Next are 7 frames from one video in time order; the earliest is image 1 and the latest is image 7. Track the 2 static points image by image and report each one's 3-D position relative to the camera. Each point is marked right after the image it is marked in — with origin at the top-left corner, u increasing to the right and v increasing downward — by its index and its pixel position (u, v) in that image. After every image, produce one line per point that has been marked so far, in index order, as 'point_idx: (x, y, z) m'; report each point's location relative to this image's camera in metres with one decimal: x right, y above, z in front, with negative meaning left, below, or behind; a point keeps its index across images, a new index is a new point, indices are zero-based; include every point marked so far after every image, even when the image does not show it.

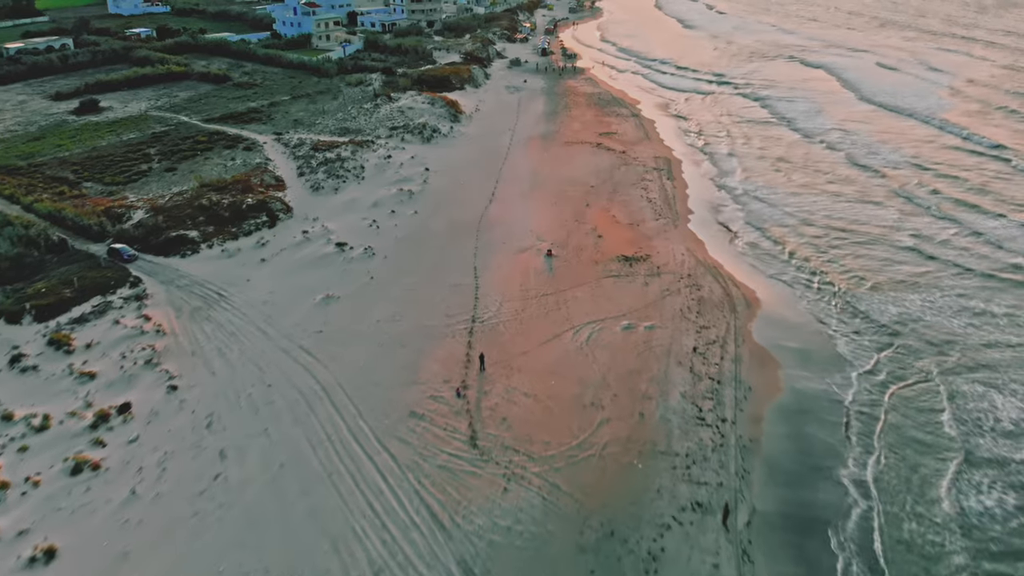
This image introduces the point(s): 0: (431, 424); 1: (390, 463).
0: (-2.2, -3.6, +19.4) m
1: (-3.0, -4.4, +18.1) m
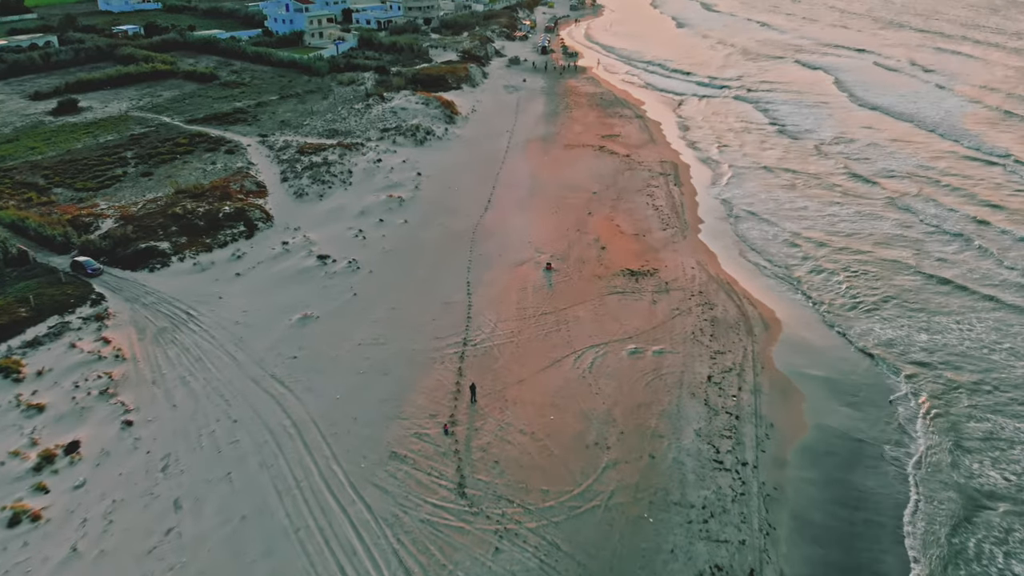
0: (-2.3, -4.3, +17.2) m
1: (-3.2, -5.0, +15.9) m
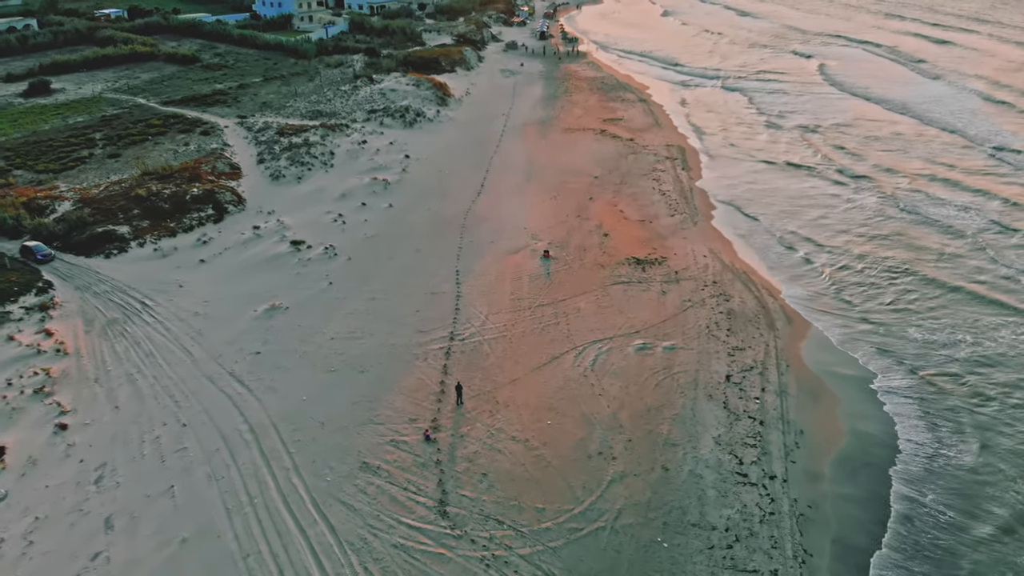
0: (-2.5, -3.9, +14.8) m
1: (-3.4, -4.7, +13.5) m
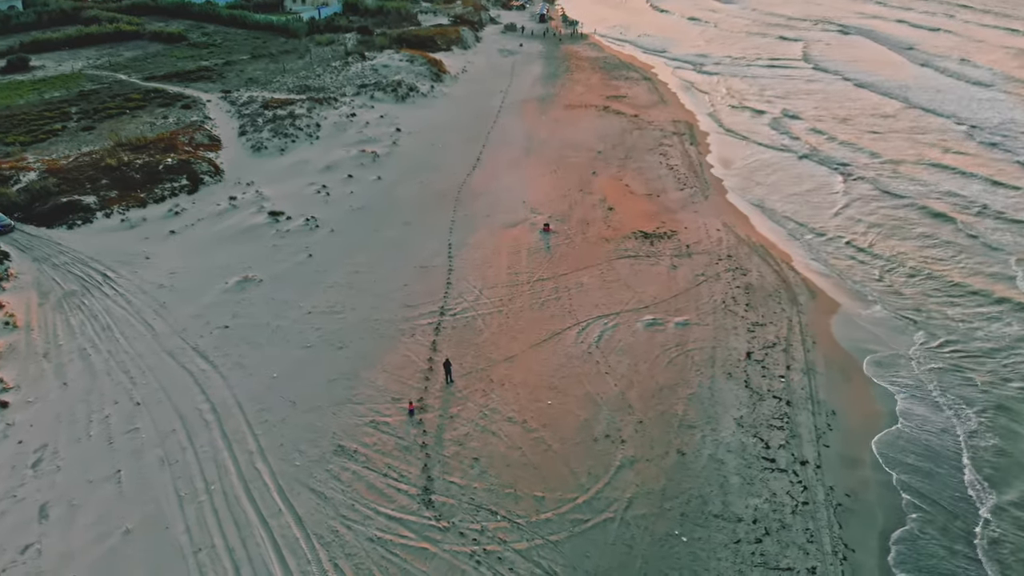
0: (-2.6, -3.2, +13.0) m
1: (-3.5, -3.9, +11.7) m
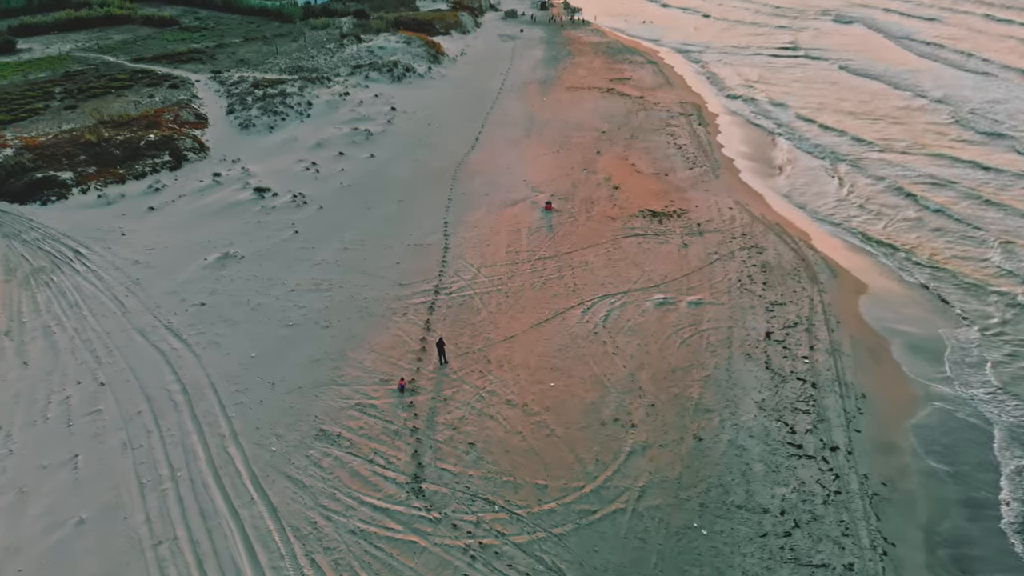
0: (-2.6, -2.6, +11.7) m
1: (-3.5, -3.4, +10.4) m
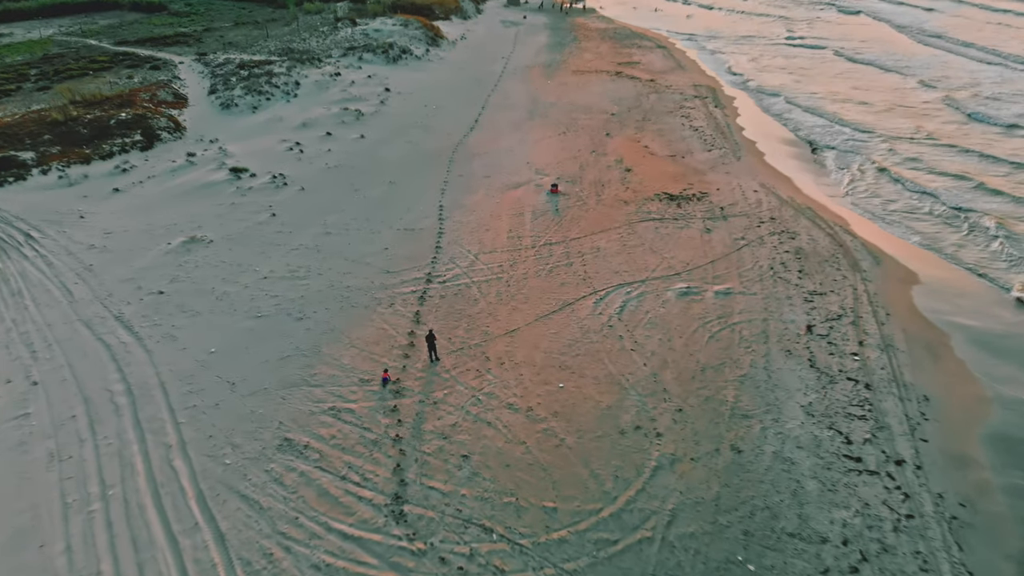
0: (-2.6, -2.4, +9.8) m
1: (-3.5, -3.1, +8.5) m
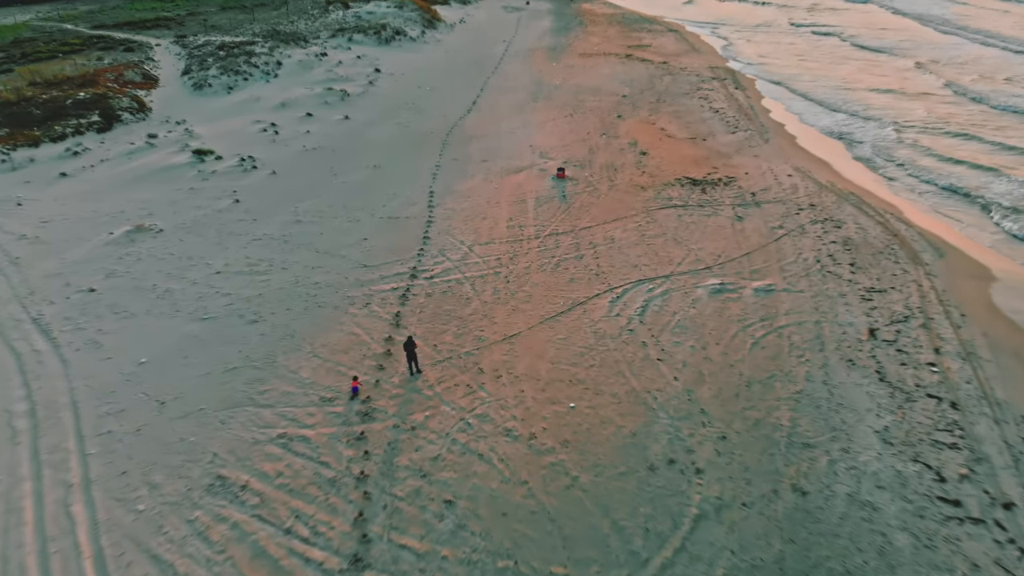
0: (-2.6, -2.3, +7.5) m
1: (-3.5, -3.0, +6.3) m
